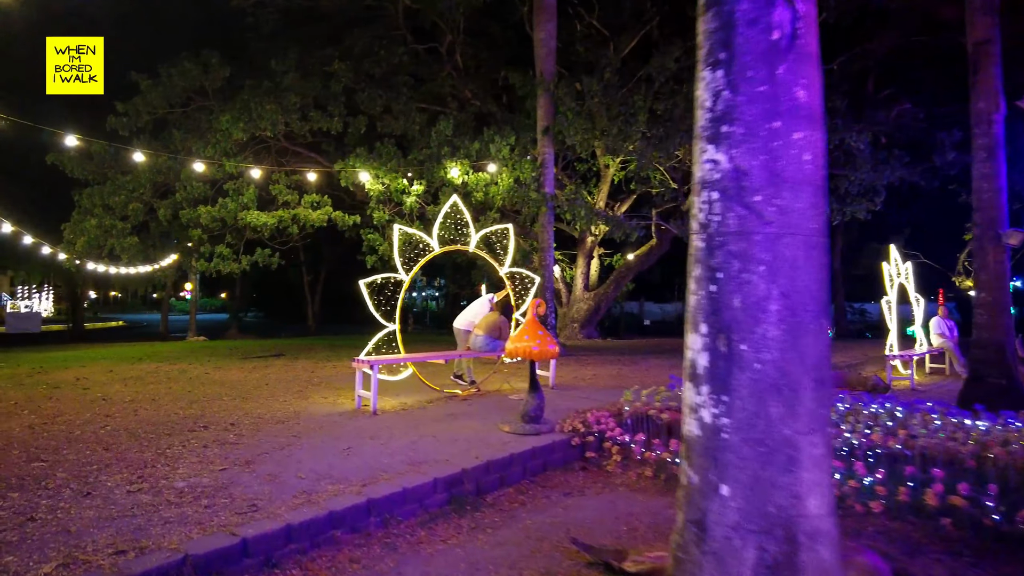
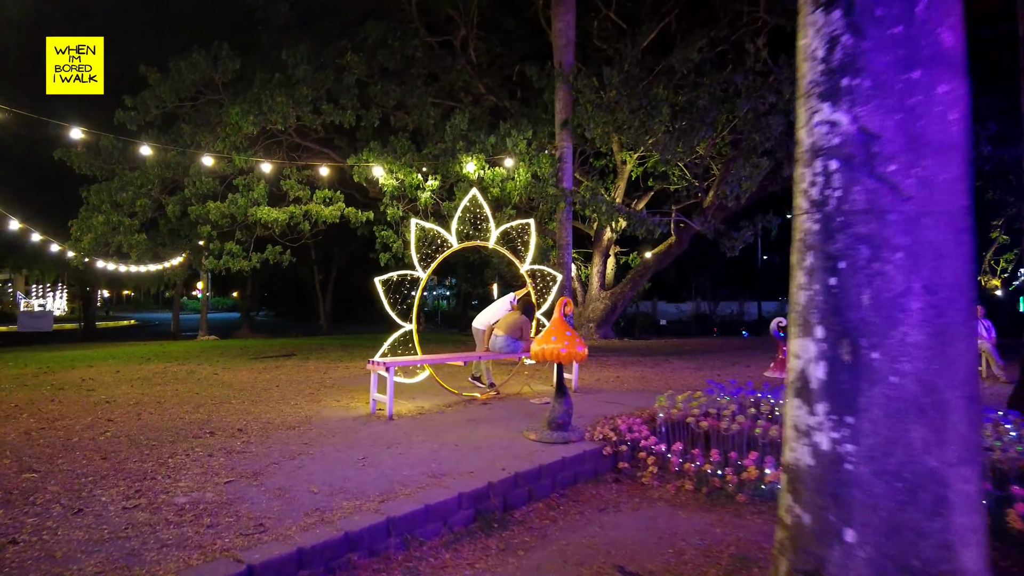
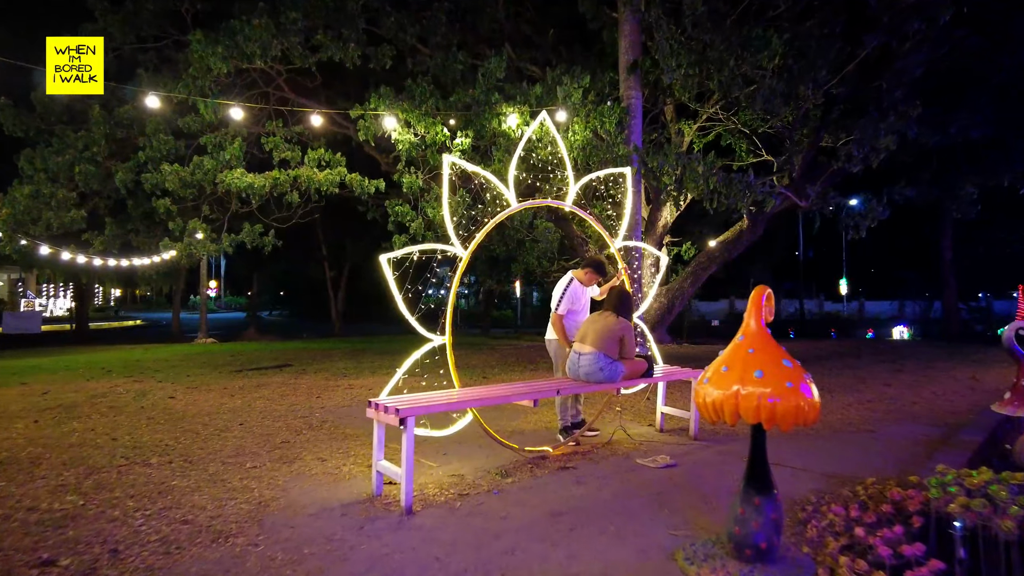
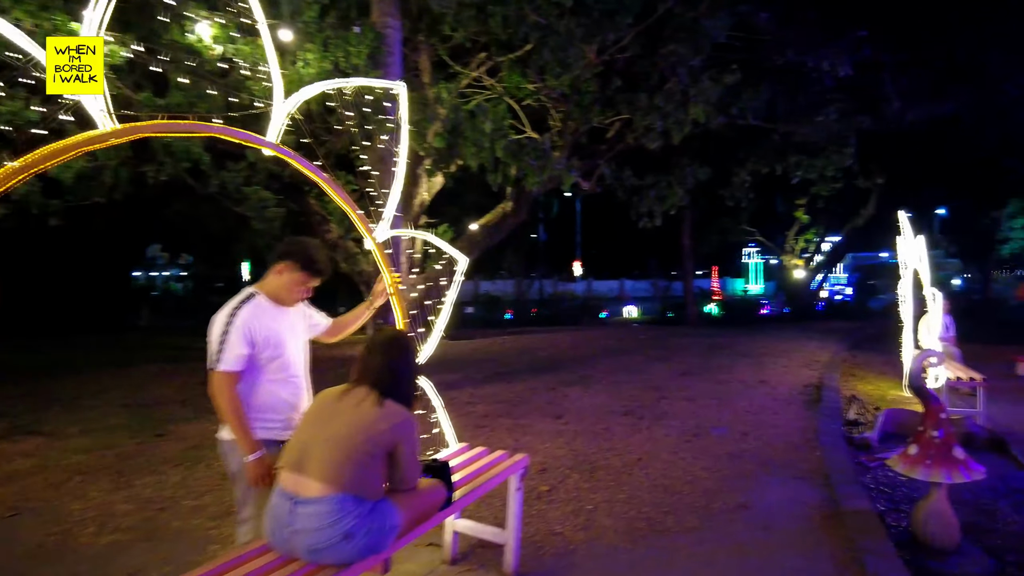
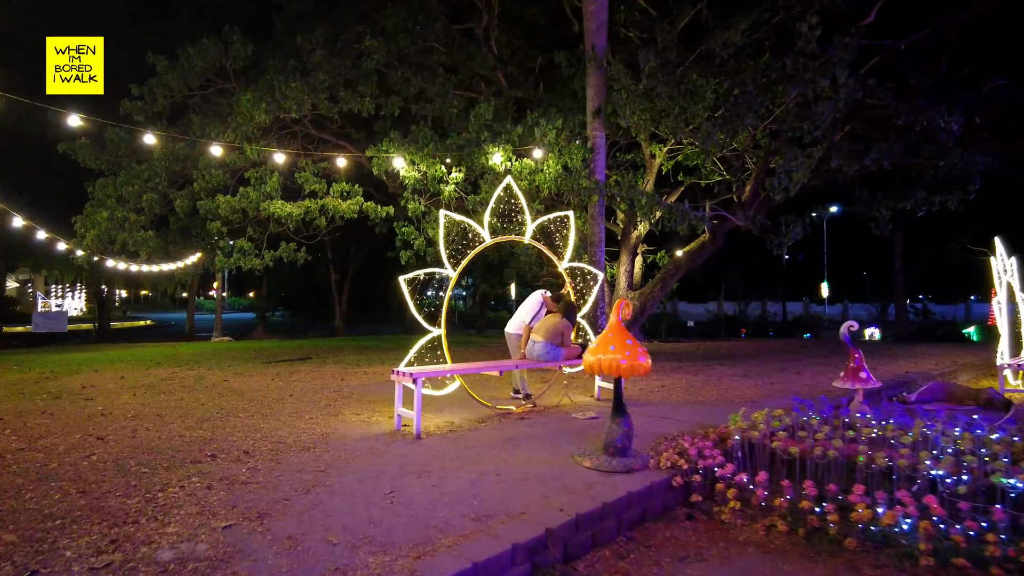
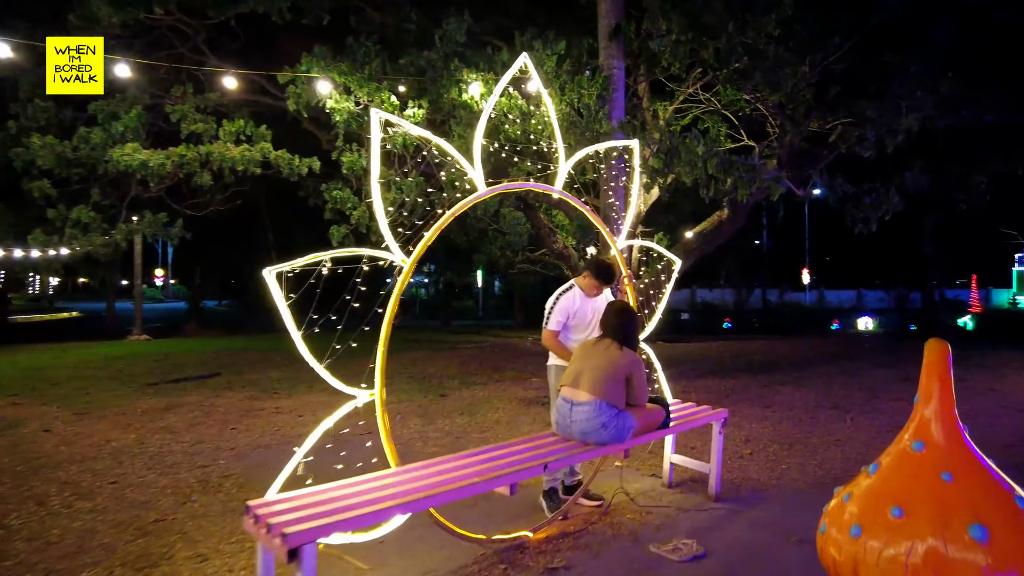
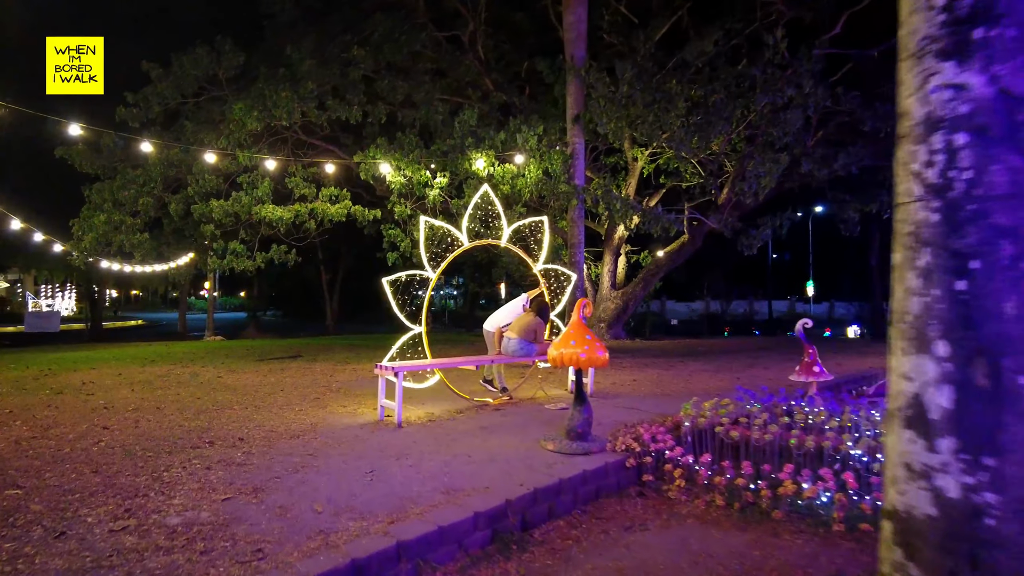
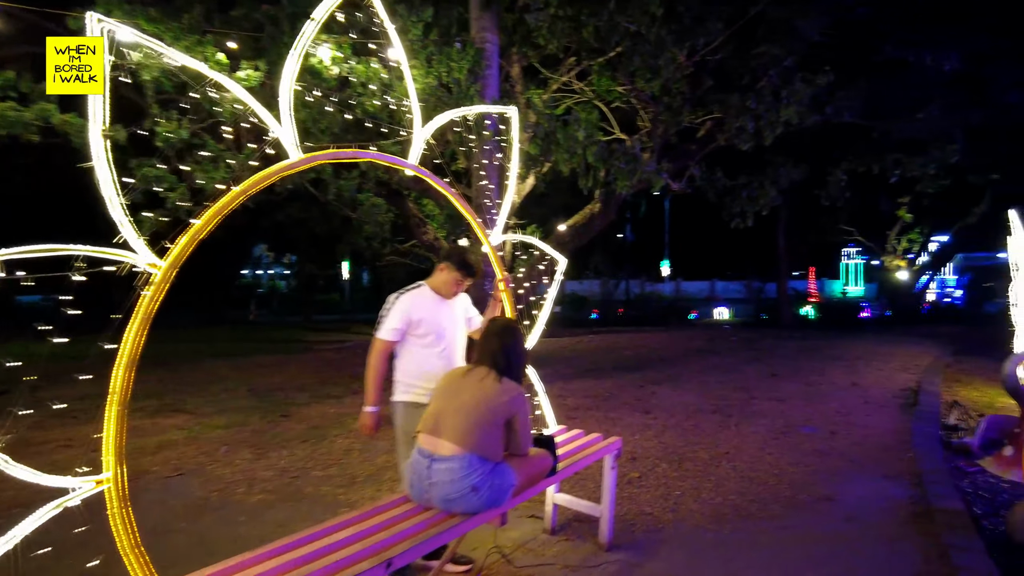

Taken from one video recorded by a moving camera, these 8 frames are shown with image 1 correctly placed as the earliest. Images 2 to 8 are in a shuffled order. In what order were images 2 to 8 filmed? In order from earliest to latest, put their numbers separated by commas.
2, 7, 5, 3, 6, 8, 4
